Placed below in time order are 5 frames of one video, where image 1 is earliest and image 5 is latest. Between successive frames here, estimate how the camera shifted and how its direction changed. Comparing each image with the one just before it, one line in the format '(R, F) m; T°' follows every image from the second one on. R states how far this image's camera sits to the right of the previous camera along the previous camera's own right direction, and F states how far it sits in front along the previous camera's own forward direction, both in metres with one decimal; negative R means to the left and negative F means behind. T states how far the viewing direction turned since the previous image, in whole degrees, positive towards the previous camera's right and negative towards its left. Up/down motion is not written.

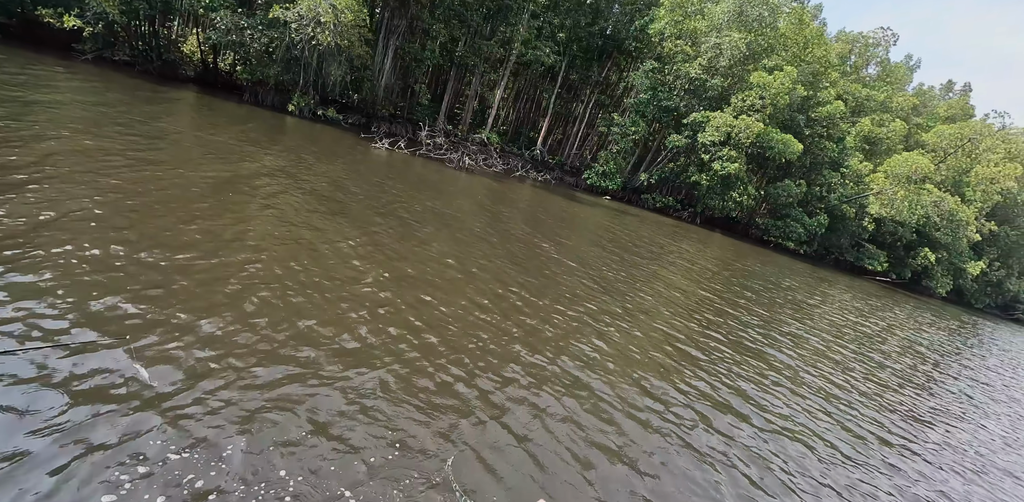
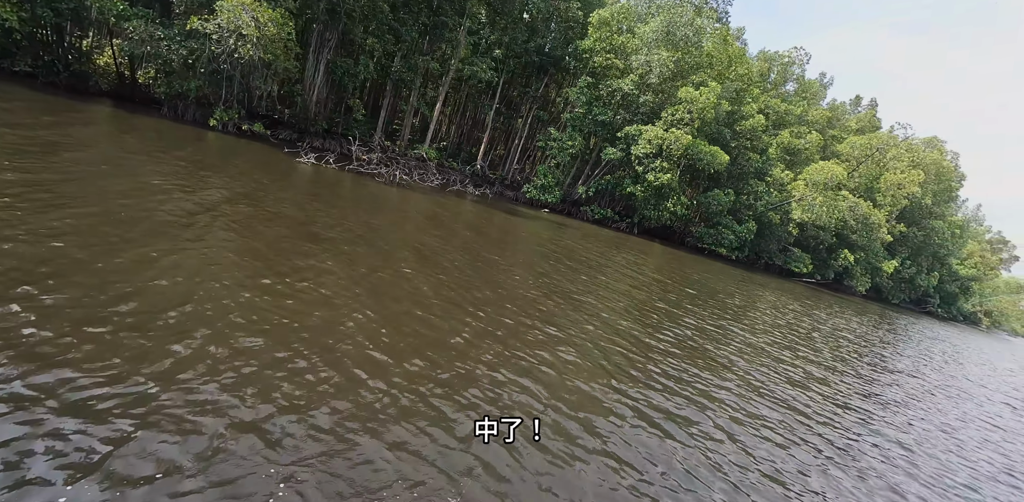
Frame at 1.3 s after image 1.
(+0.5, +0.1) m; +6°
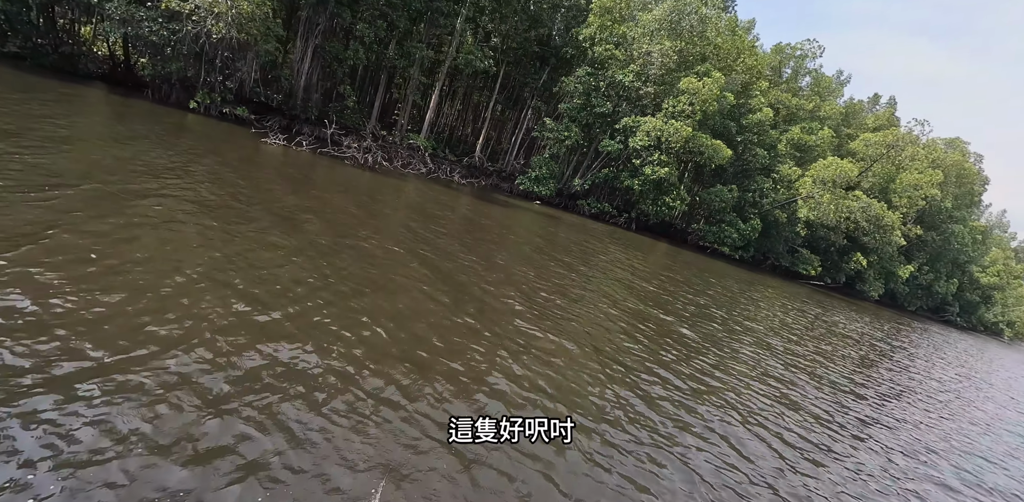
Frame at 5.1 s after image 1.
(+1.0, +0.7) m; -1°
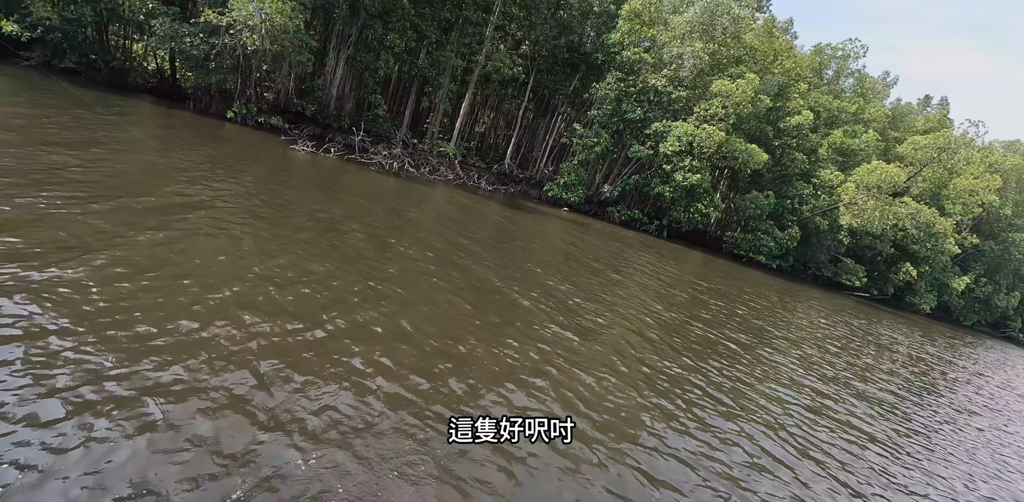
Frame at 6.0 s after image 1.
(+0.2, +0.2) m; -4°
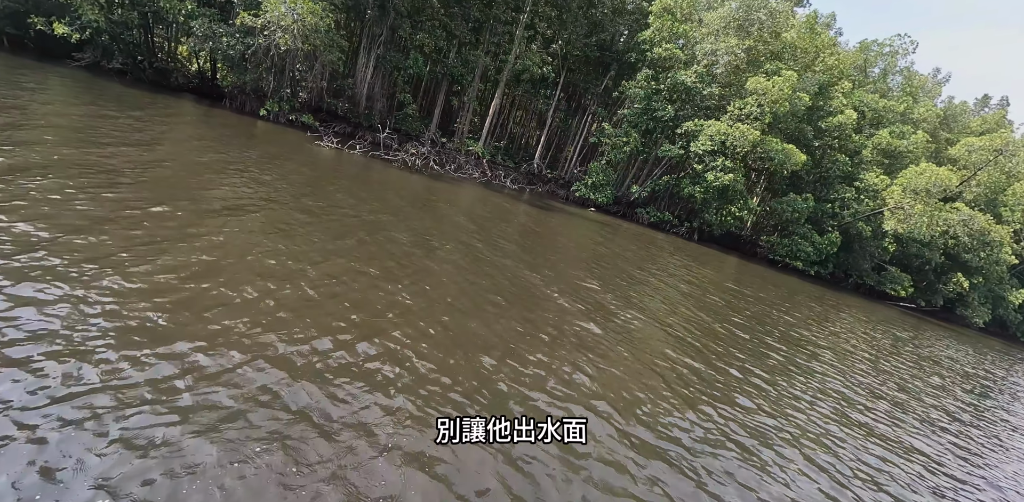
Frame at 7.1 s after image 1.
(+0.2, +0.2) m; -3°
